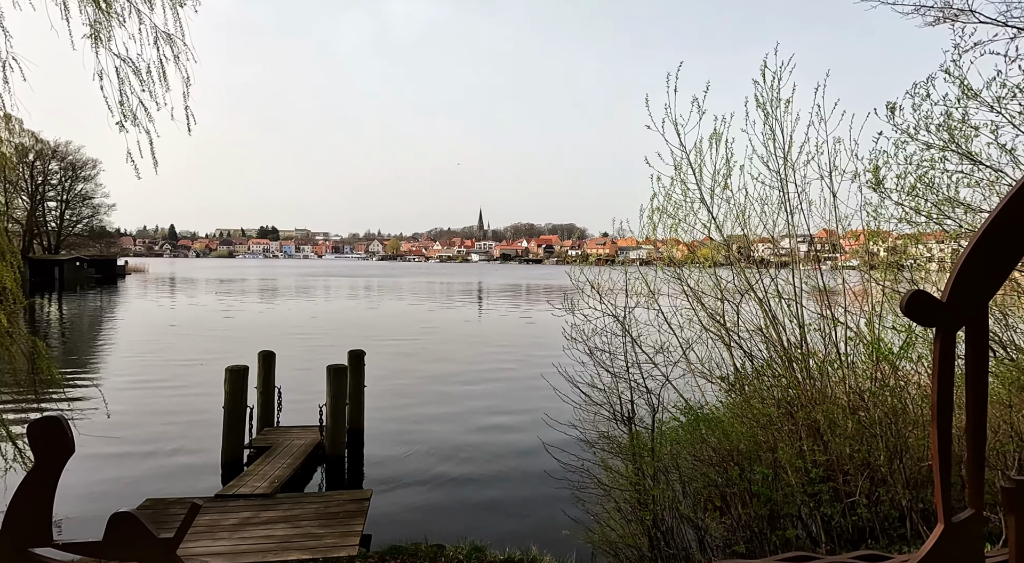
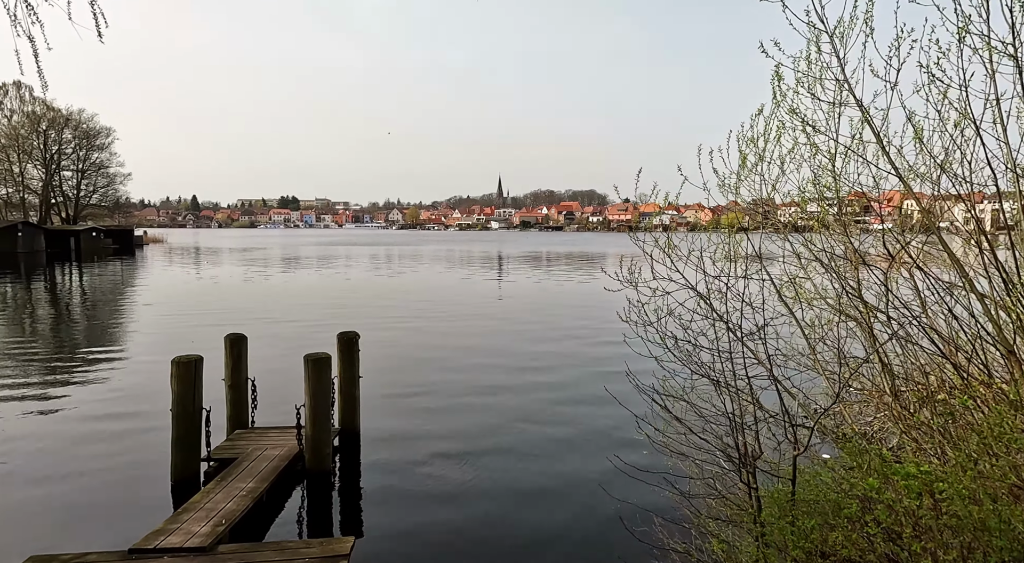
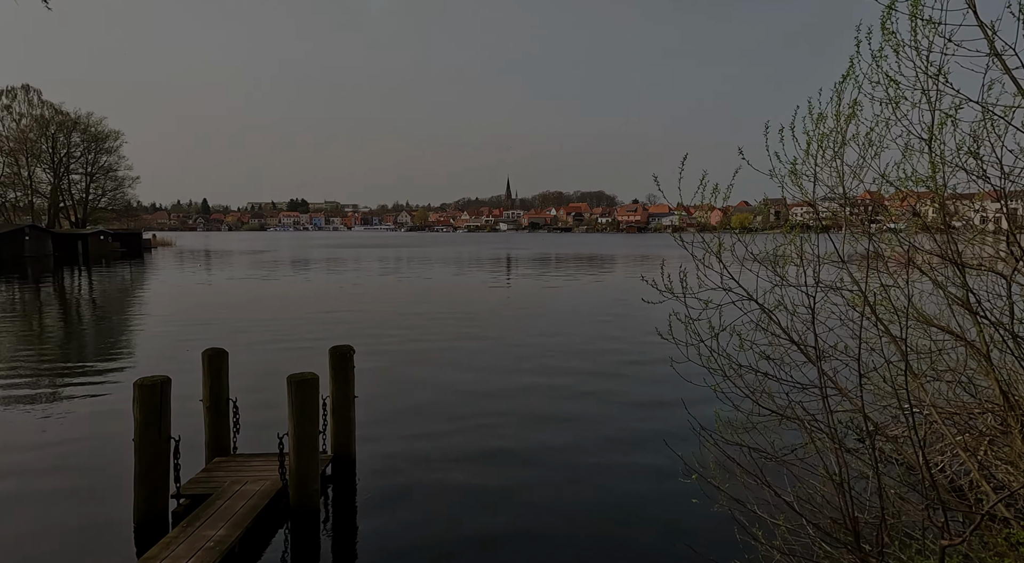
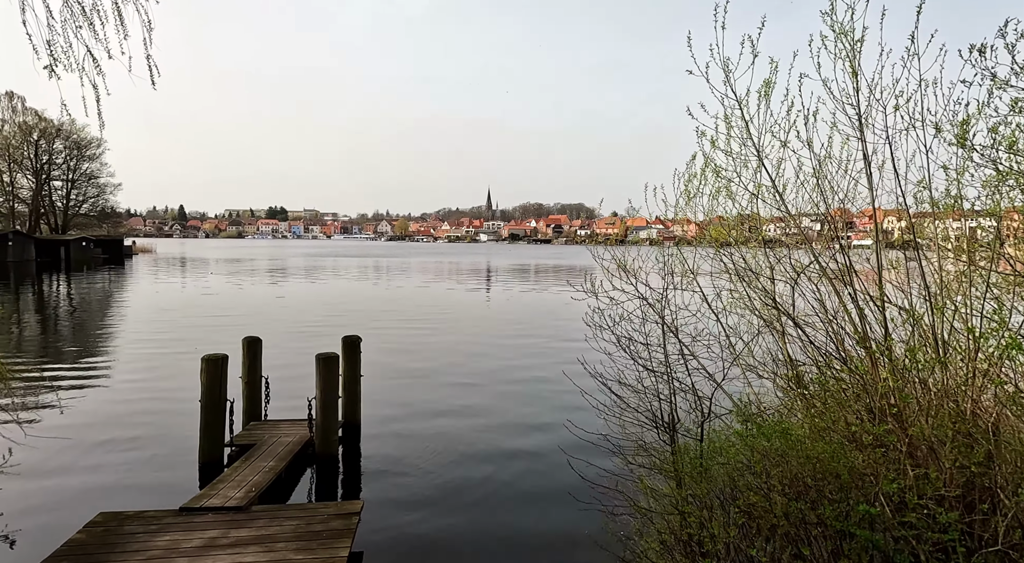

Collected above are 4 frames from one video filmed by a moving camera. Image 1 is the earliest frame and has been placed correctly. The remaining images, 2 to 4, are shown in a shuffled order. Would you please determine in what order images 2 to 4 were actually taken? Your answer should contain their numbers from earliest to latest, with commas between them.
4, 2, 3
